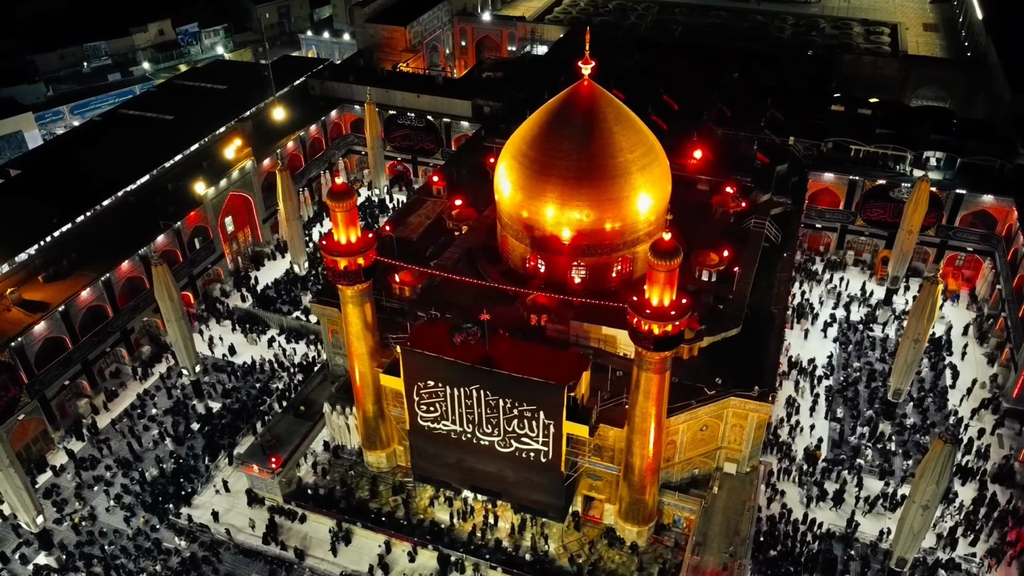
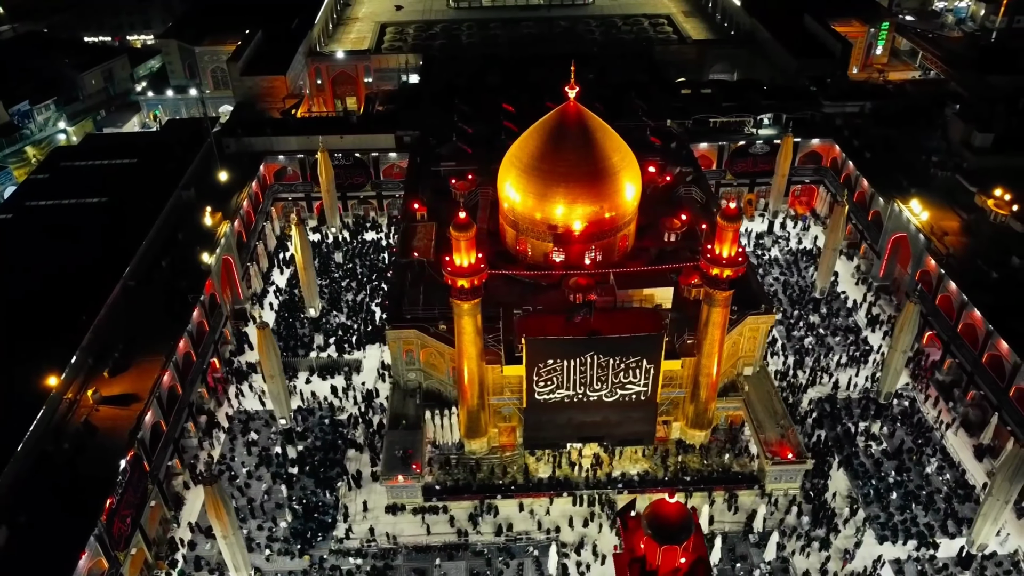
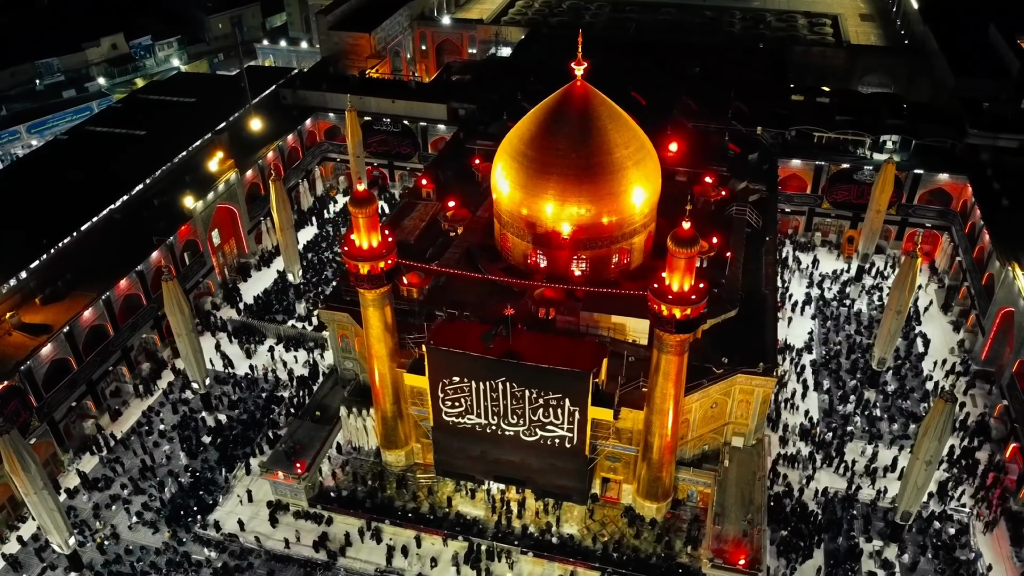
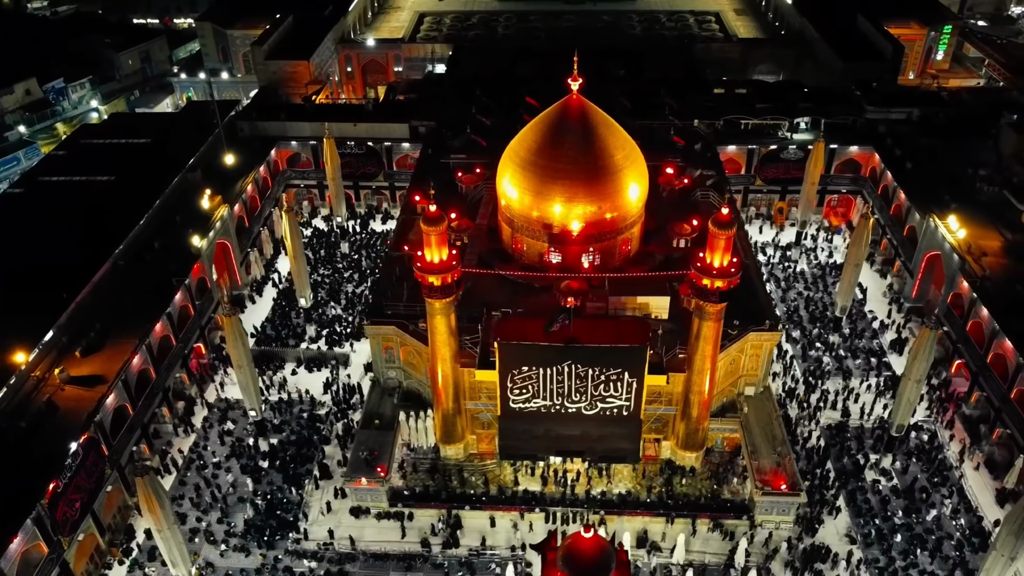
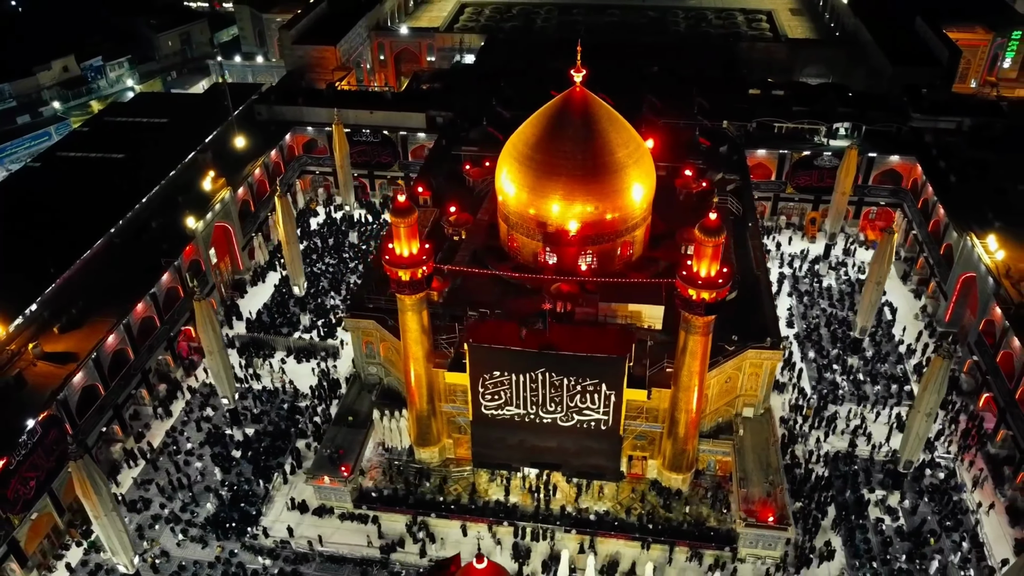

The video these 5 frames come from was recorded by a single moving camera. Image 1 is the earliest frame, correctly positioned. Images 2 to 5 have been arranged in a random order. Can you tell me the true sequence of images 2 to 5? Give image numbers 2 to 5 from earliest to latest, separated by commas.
3, 5, 4, 2
